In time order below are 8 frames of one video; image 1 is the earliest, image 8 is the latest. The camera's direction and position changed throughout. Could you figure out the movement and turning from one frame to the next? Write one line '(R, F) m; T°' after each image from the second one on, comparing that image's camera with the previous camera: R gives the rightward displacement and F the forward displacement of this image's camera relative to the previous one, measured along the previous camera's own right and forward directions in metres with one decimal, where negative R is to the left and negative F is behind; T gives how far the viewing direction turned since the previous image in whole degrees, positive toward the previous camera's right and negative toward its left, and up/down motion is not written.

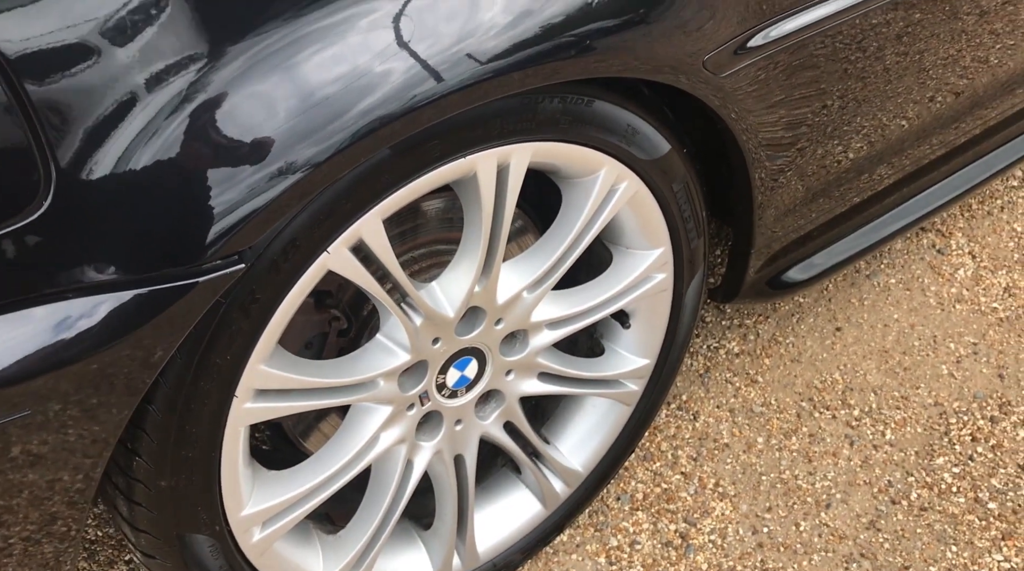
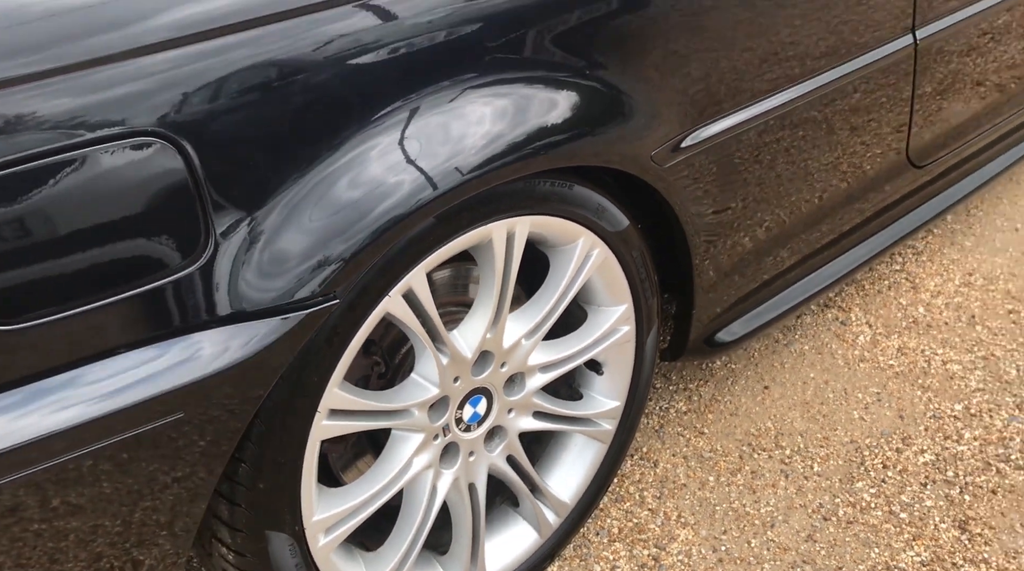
(-0.1, -0.3) m; +5°
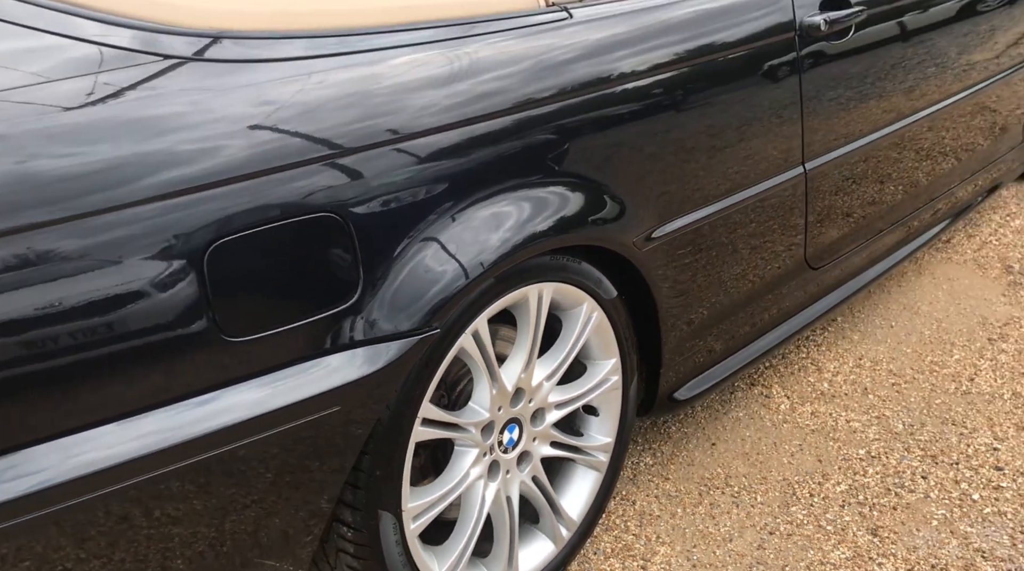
(-0.2, -0.4) m; +6°
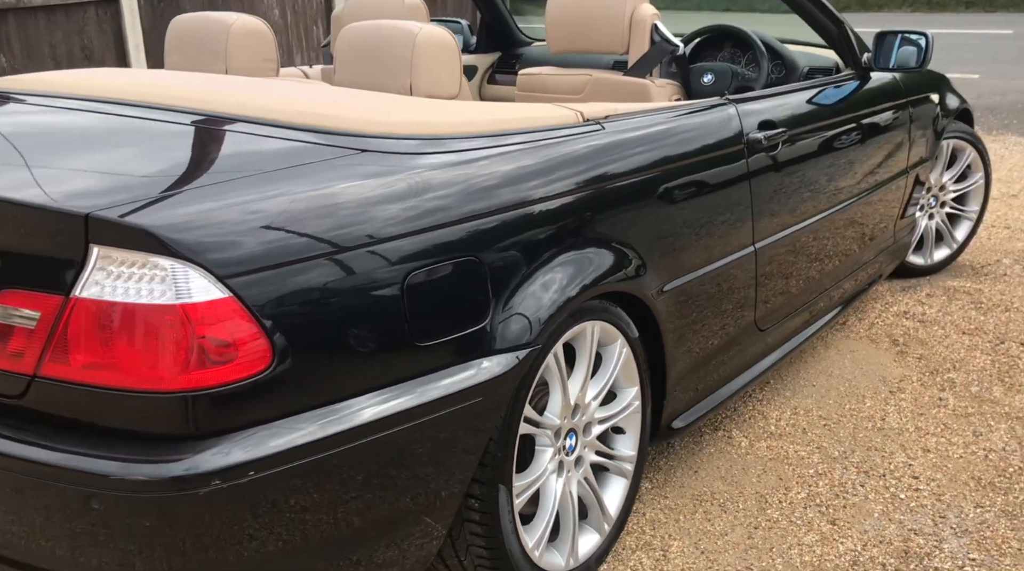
(-0.4, -0.5) m; +8°
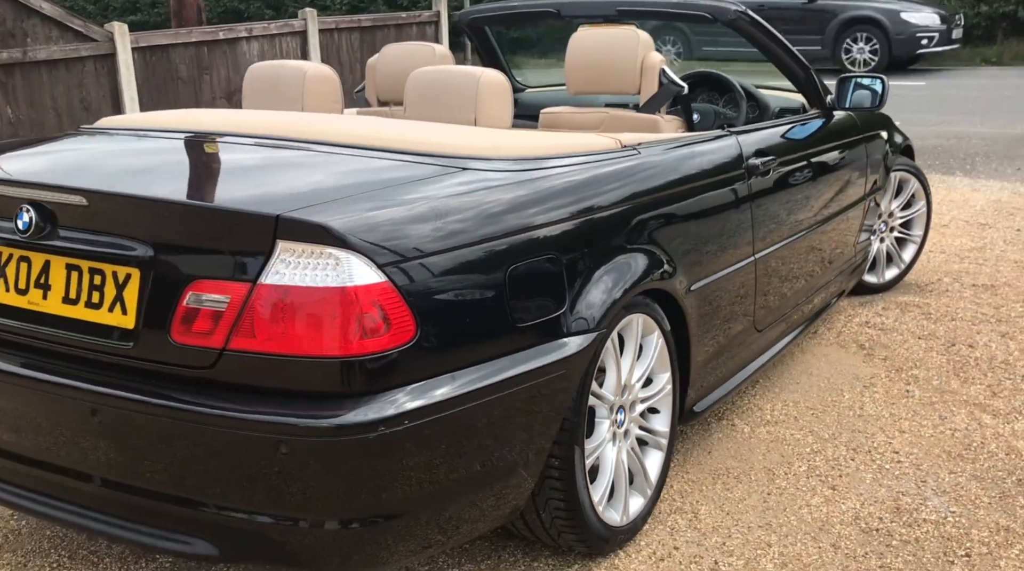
(-0.3, -0.4) m; +4°
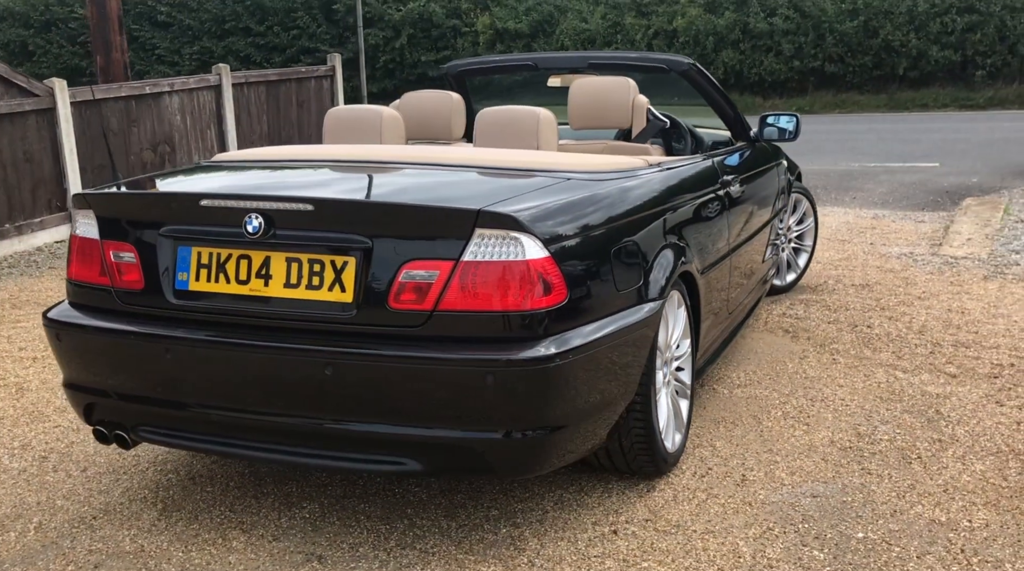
(-0.8, -0.7) m; +10°
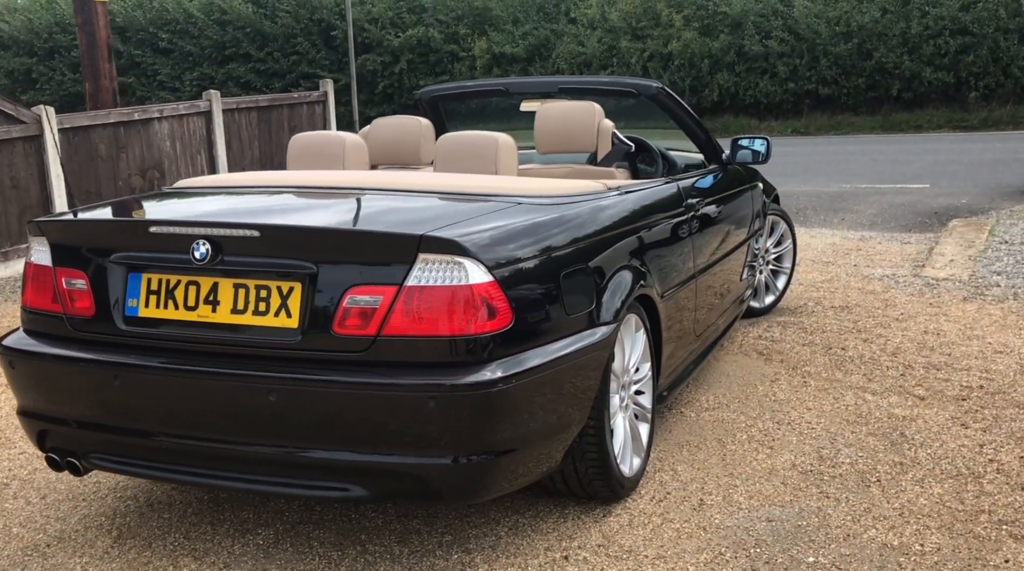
(+0.2, 0.0) m; 0°
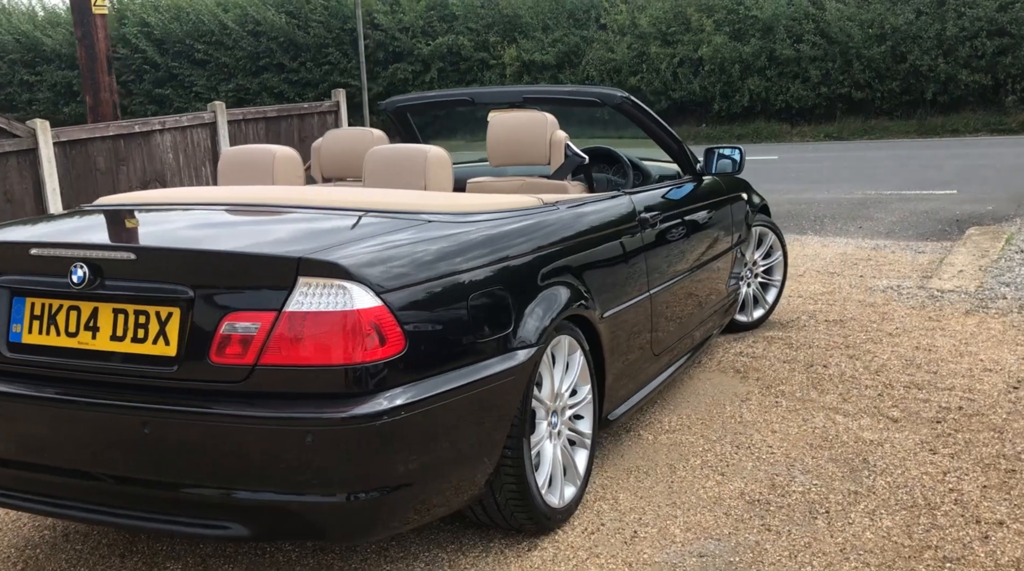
(+0.4, +0.2) m; -3°
